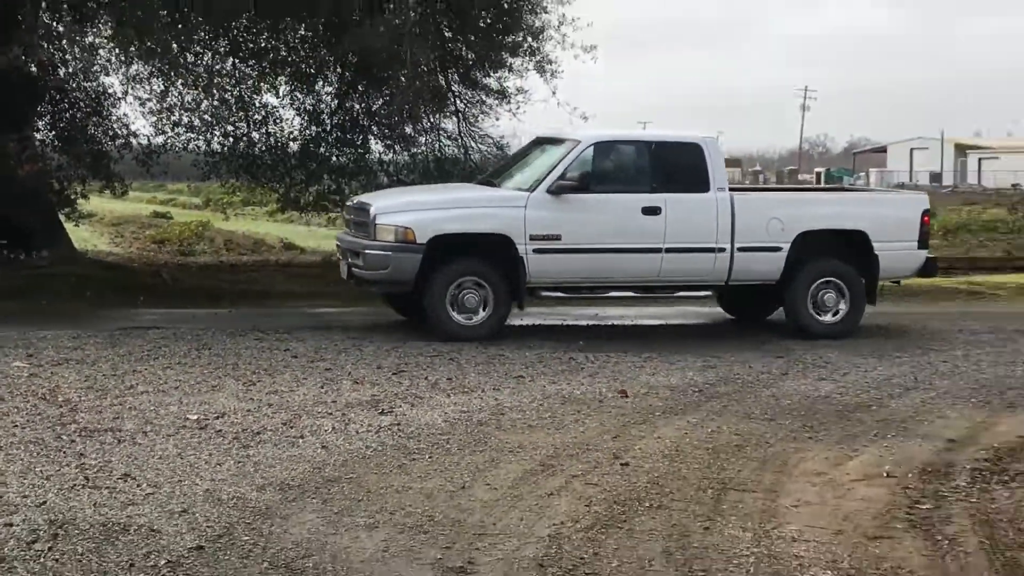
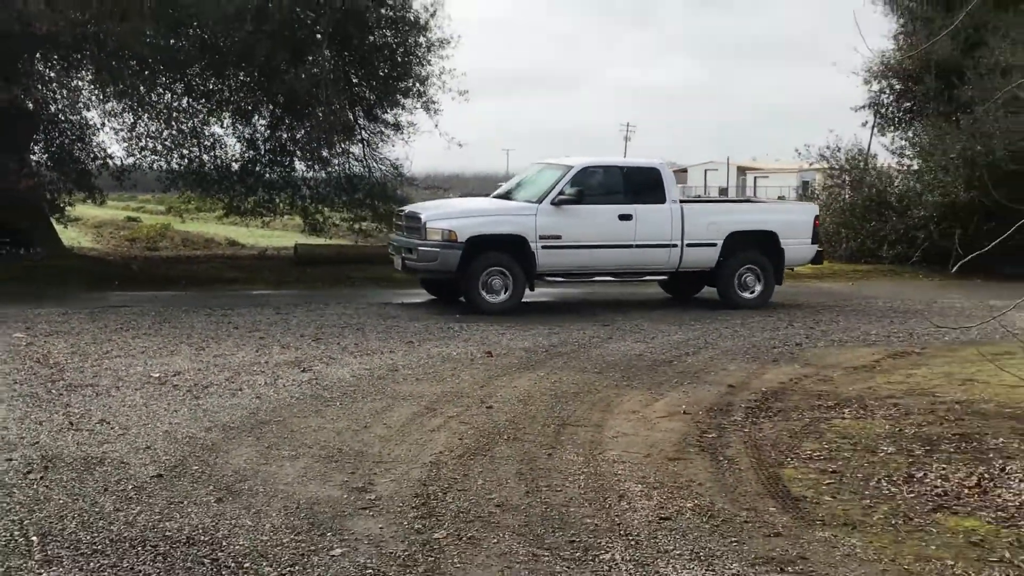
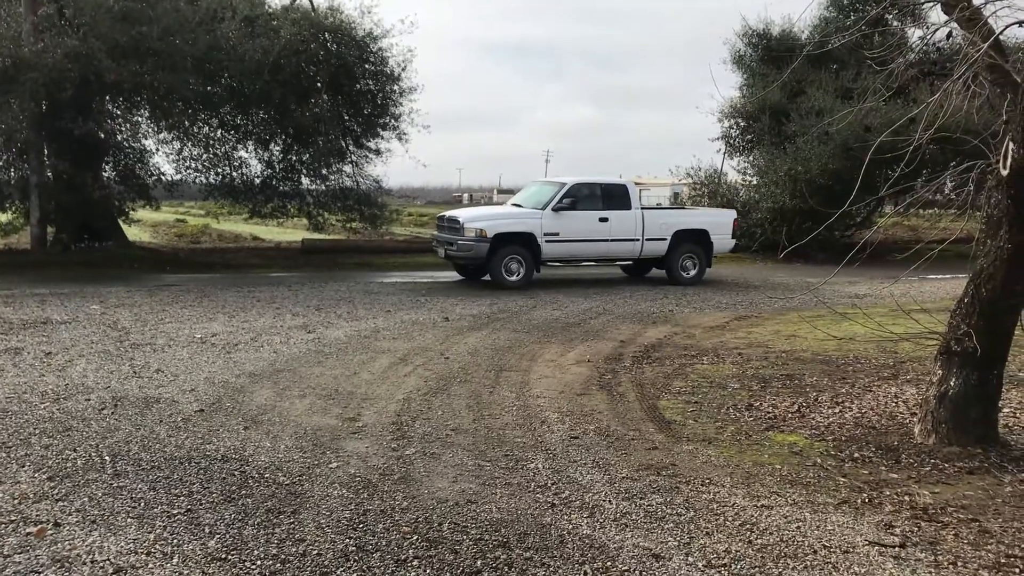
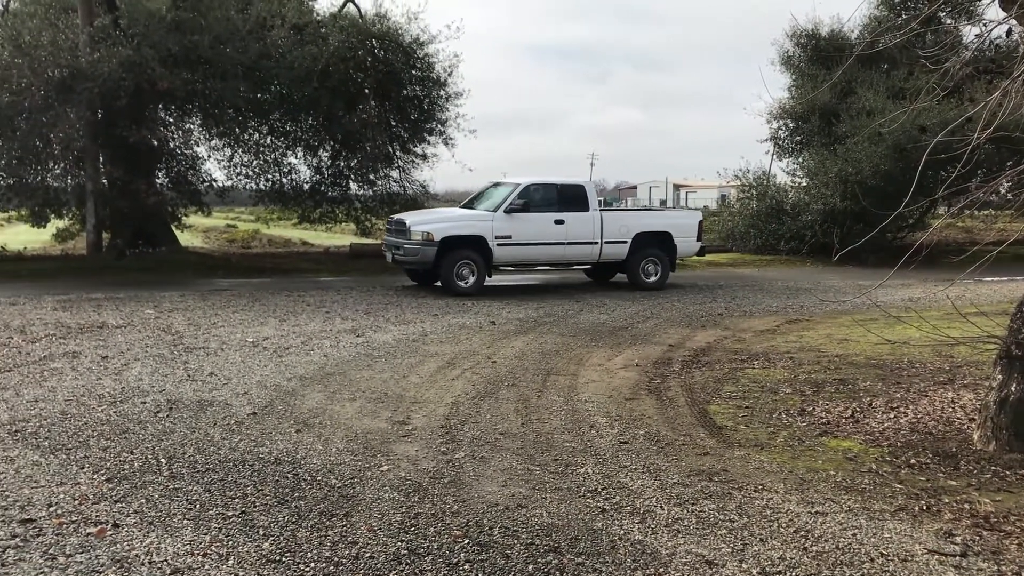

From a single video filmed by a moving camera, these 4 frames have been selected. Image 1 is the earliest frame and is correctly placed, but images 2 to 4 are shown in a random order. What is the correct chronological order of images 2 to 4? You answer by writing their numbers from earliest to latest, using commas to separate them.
2, 3, 4
